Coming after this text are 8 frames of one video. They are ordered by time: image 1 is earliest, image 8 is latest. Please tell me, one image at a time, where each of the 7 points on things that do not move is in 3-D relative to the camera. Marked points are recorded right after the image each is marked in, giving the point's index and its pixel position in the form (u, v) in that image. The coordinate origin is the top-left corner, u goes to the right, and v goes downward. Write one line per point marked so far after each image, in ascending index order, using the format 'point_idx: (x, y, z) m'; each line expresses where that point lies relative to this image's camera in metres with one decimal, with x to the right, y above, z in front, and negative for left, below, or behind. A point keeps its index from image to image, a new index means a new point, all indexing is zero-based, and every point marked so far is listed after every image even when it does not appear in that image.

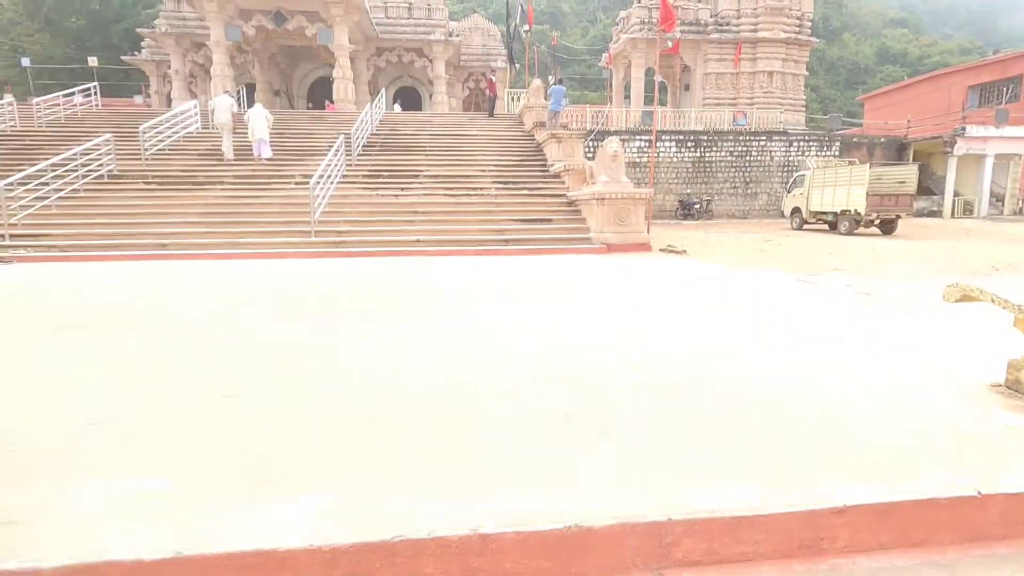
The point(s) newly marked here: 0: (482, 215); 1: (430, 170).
0: (-0.5, +1.2, +8.7) m
1: (-1.6, +2.3, +10.6) m
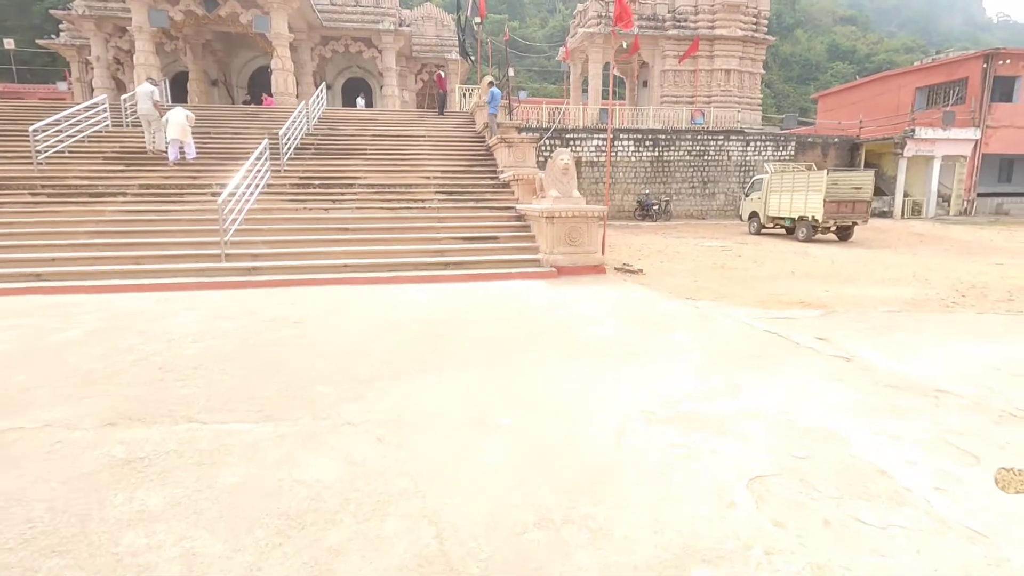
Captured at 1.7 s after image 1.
0: (-1.3, +0.8, +7.9) m
1: (-2.6, +2.0, +9.7) m
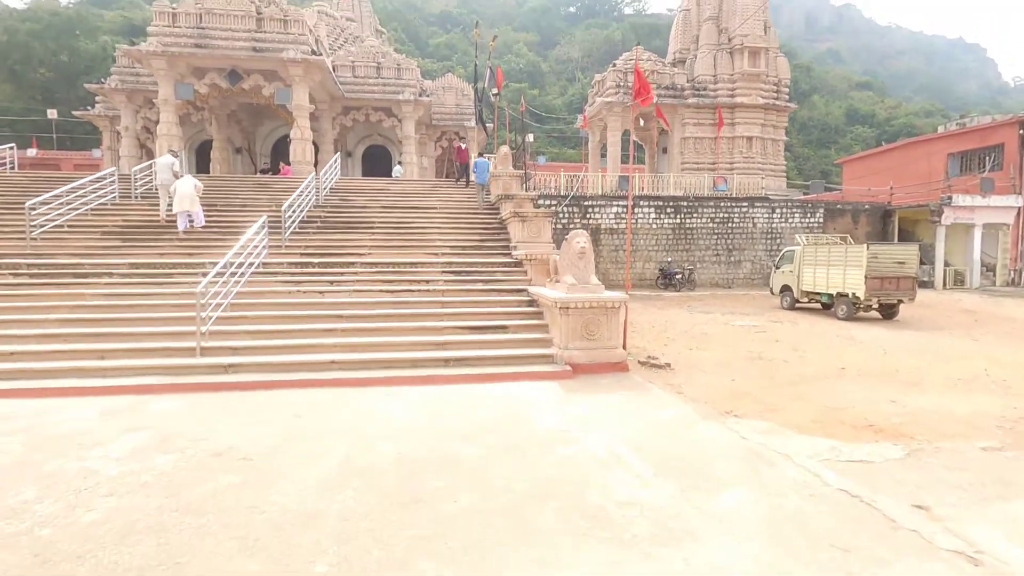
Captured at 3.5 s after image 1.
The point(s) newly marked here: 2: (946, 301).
0: (-1.2, -0.4, +7.2) m
1: (-2.4, +0.5, +9.1) m
2: (+11.4, -0.4, +14.1) m
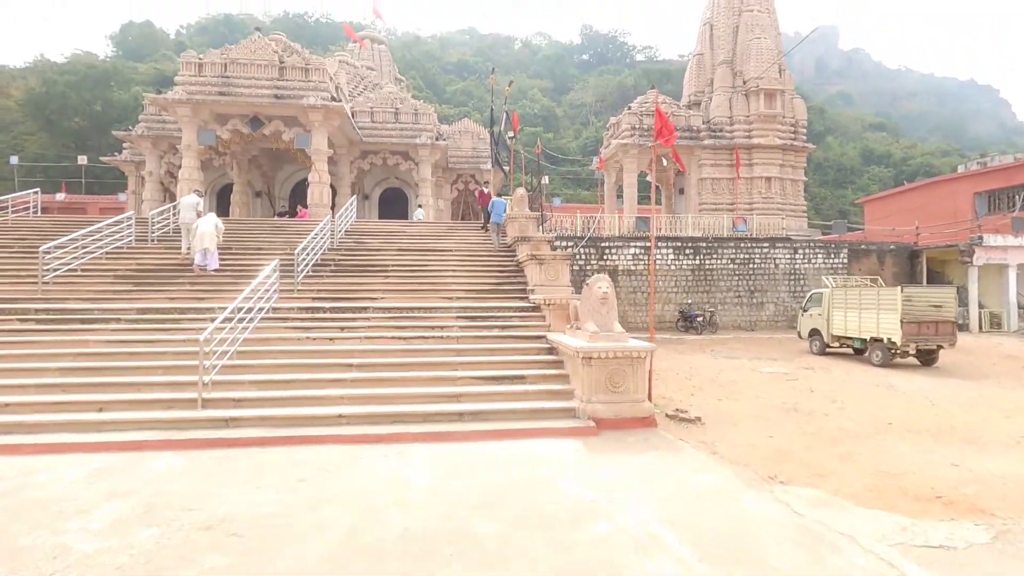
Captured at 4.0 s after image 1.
0: (-0.9, -1.0, +6.8) m
1: (-2.1, -0.2, +8.9) m
2: (+11.8, -1.5, +13.3) m
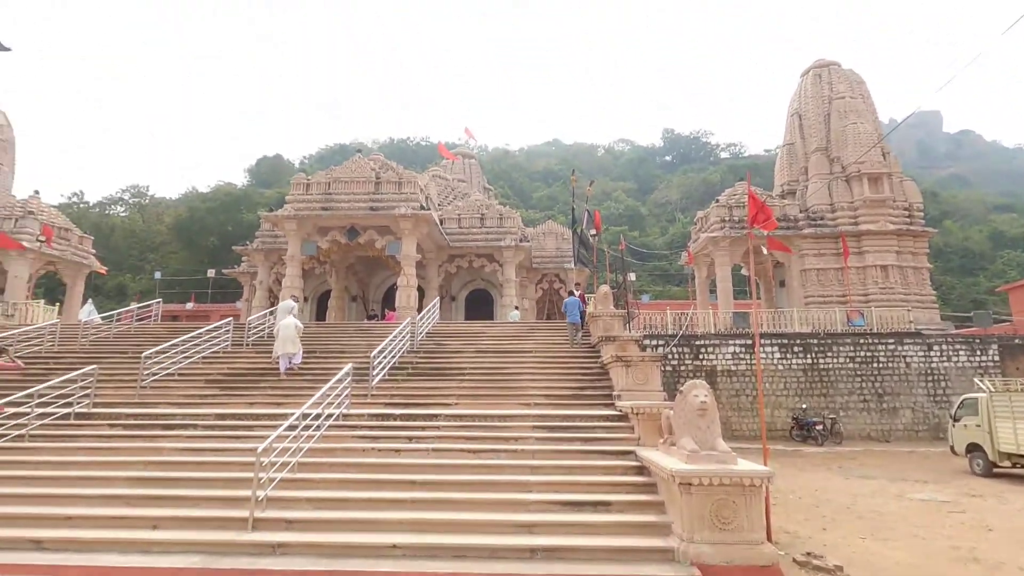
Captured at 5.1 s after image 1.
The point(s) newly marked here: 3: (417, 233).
0: (0.0, -2.2, +6.0) m
1: (-0.8, -1.8, +8.3) m
2: (+13.6, -3.5, +10.2) m
3: (-3.3, +1.9, +18.6) m
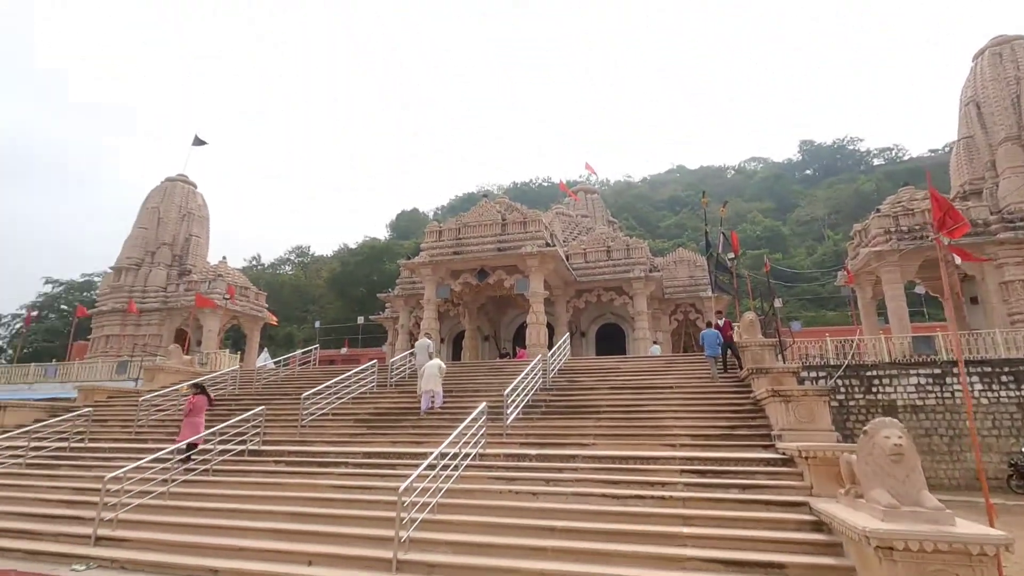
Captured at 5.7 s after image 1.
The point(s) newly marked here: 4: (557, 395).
0: (+1.5, -2.5, +5.4) m
1: (+1.2, -2.3, +7.8) m
2: (+15.8, -3.2, +6.2) m
3: (+1.1, +0.6, +18.6) m
4: (+0.9, -2.1, +10.5) m
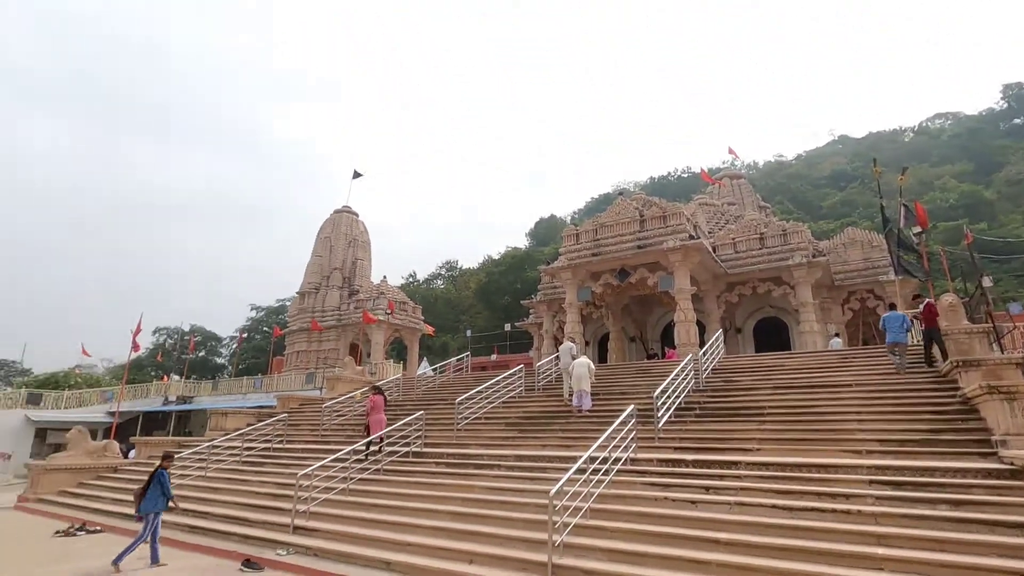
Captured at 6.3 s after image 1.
0: (+2.9, -2.4, +4.7) m
1: (+3.3, -2.2, +7.1) m
2: (+16.9, -2.1, +1.7) m
3: (+5.8, +0.8, +17.6) m
4: (+3.7, -2.0, +9.8) m
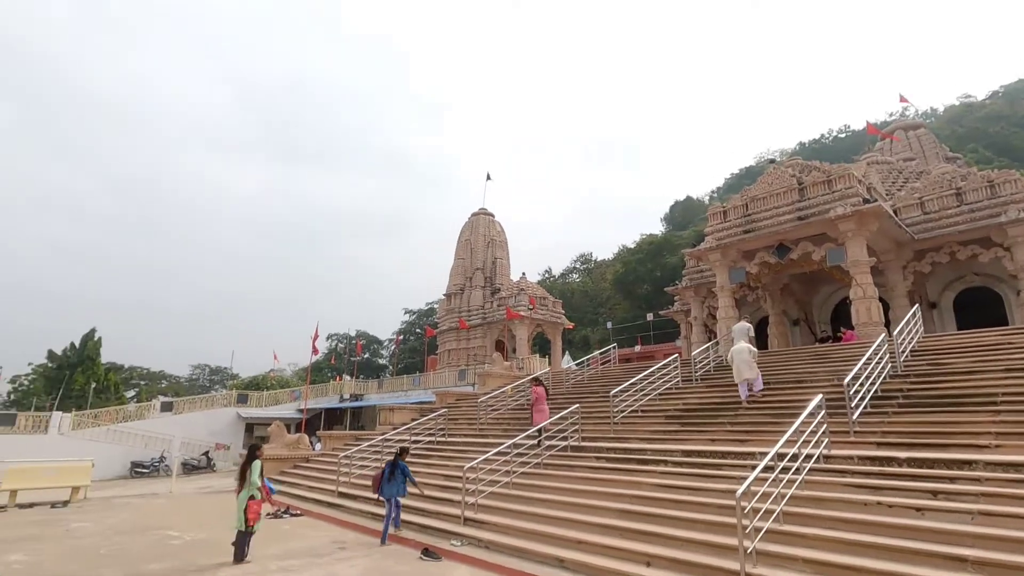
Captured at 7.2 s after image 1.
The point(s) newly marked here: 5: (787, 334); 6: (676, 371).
0: (+4.3, -2.0, +3.5) m
1: (+5.3, -1.8, +5.8) m
2: (+17.1, -0.8, -2.9) m
3: (+10.1, +1.6, +15.3) m
4: (+6.3, -1.4, +8.3) m
5: (+10.2, -1.7, +20.0) m
6: (+3.6, -1.8, +11.9) m
